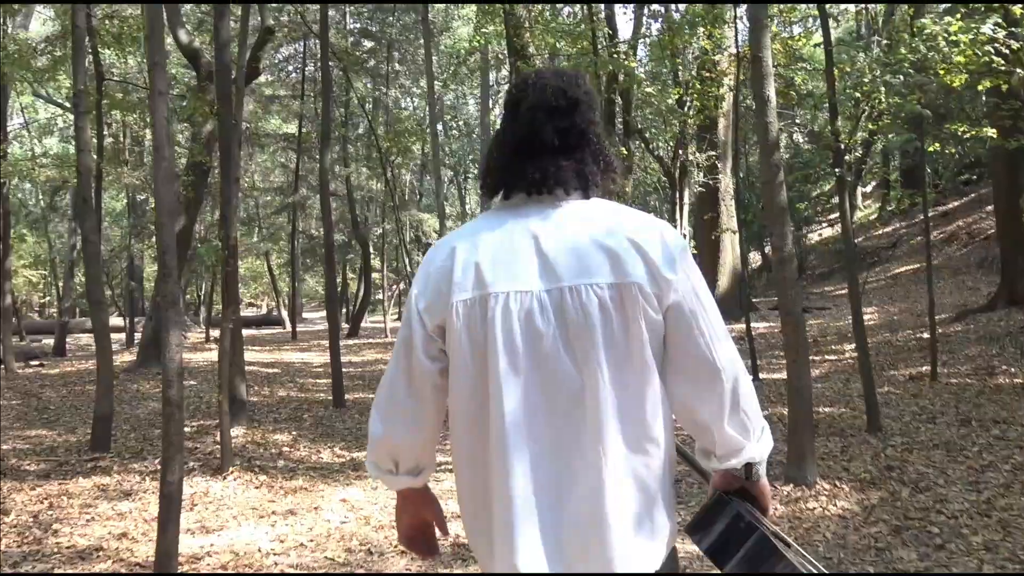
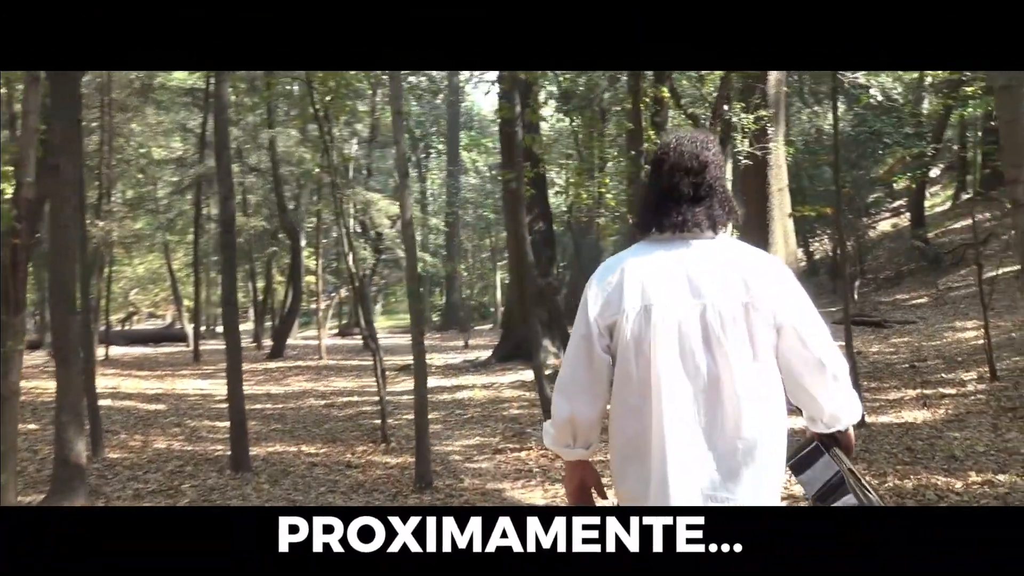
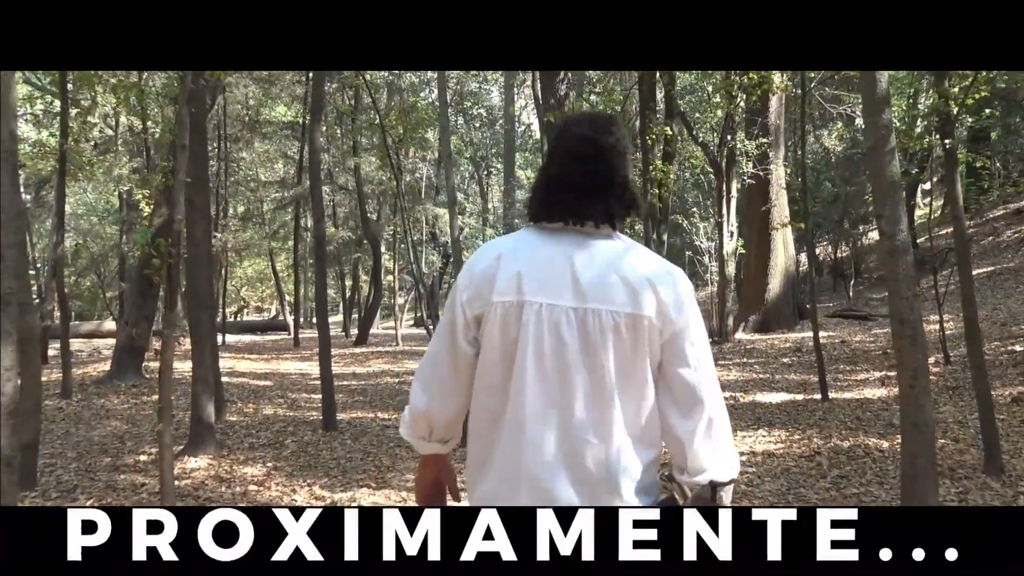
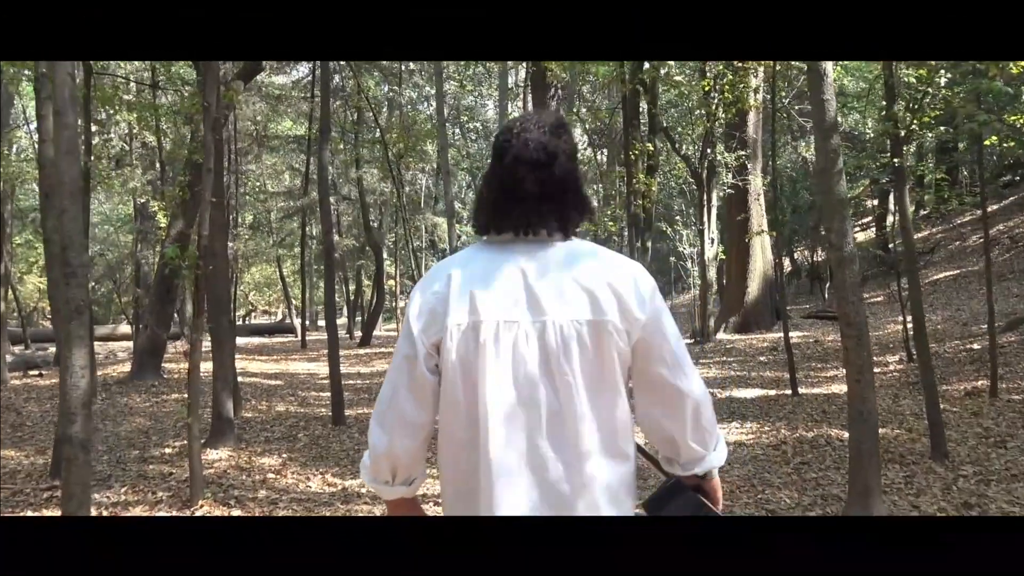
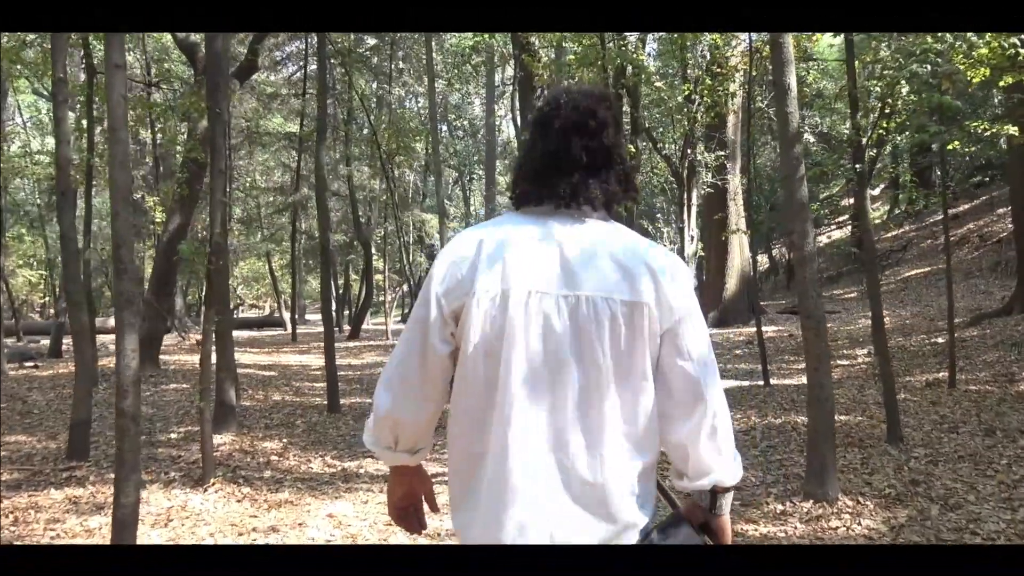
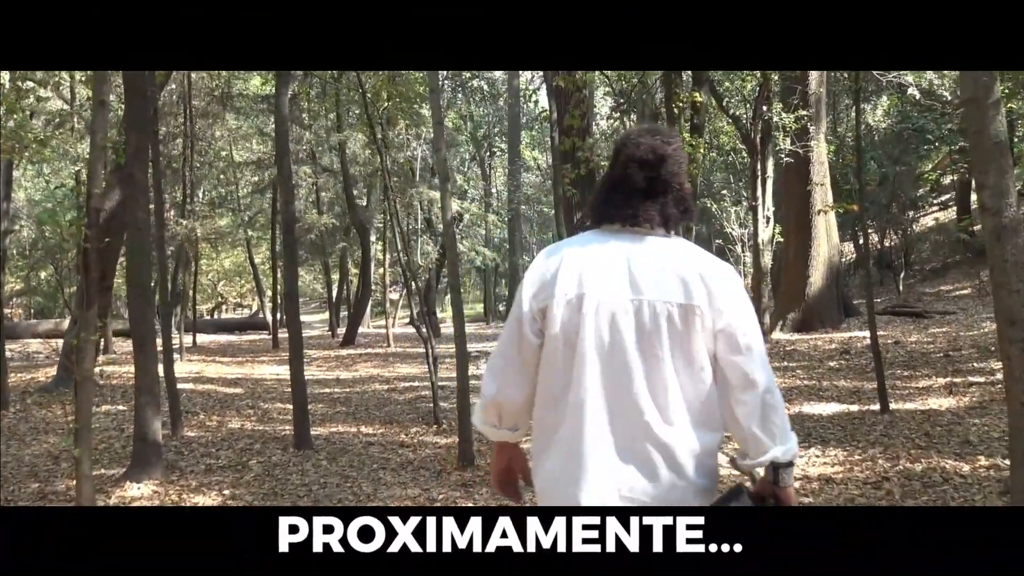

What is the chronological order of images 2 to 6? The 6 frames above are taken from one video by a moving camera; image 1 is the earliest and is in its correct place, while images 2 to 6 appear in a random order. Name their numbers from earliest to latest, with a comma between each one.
5, 4, 3, 6, 2
